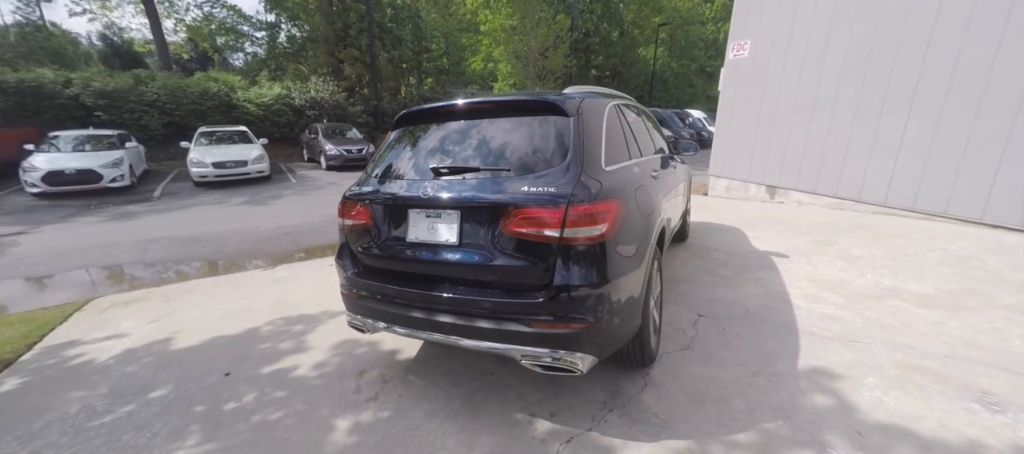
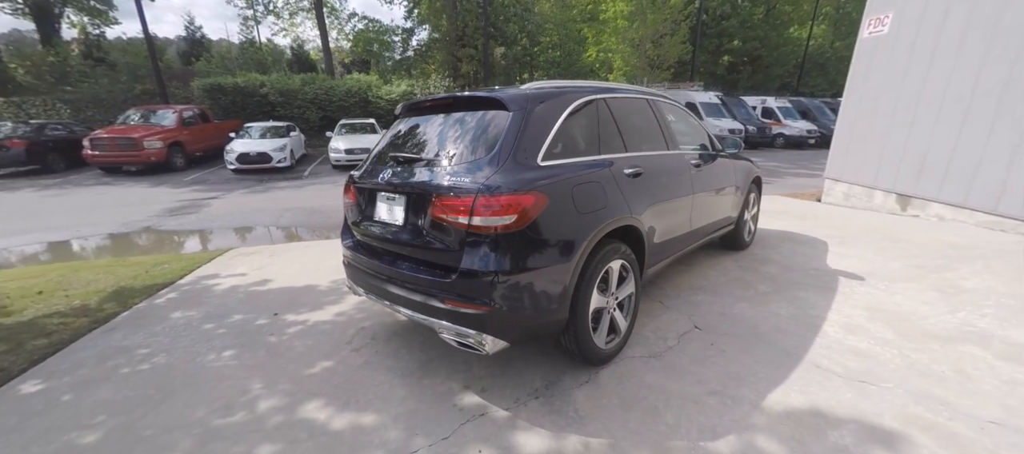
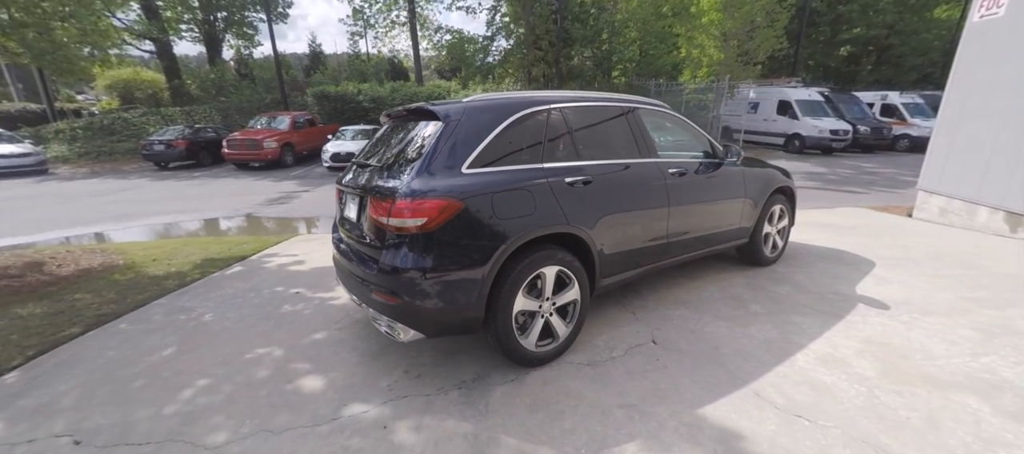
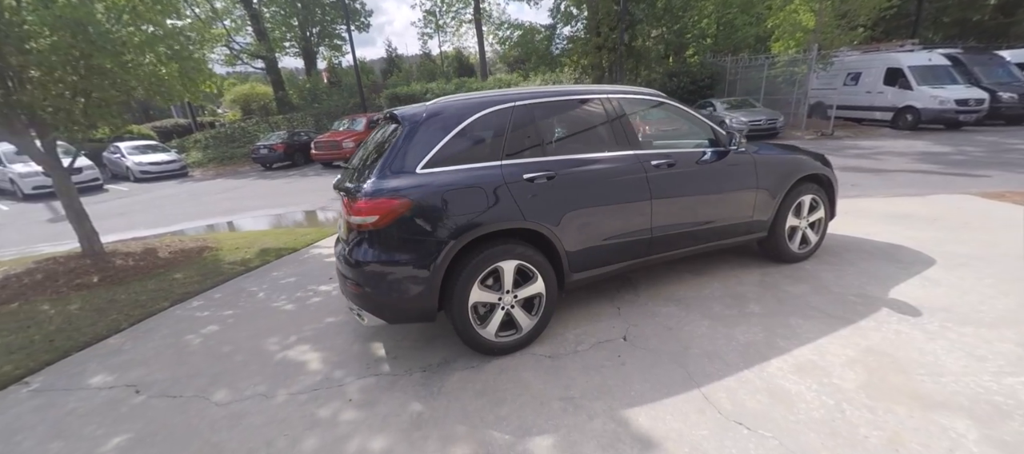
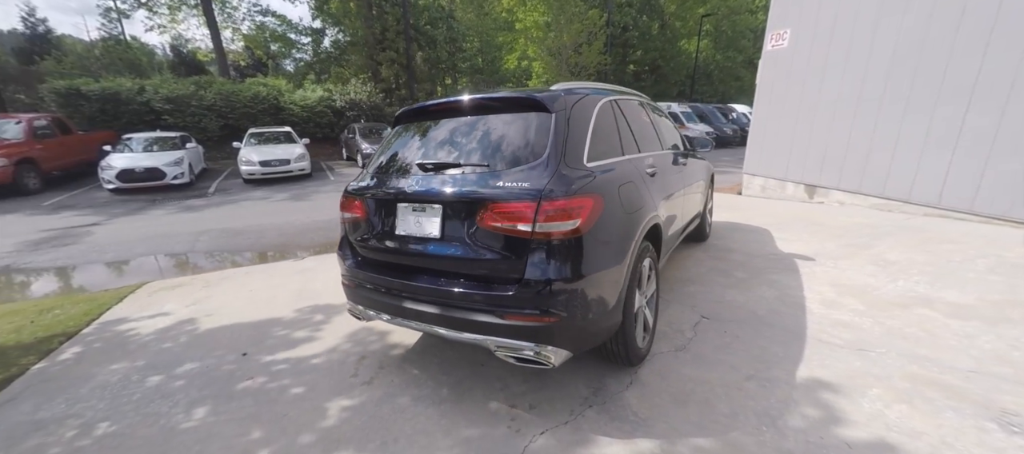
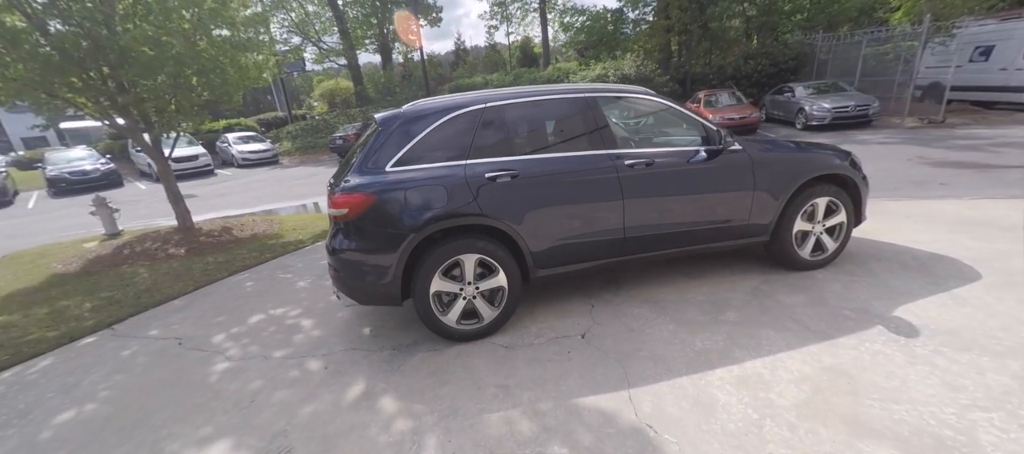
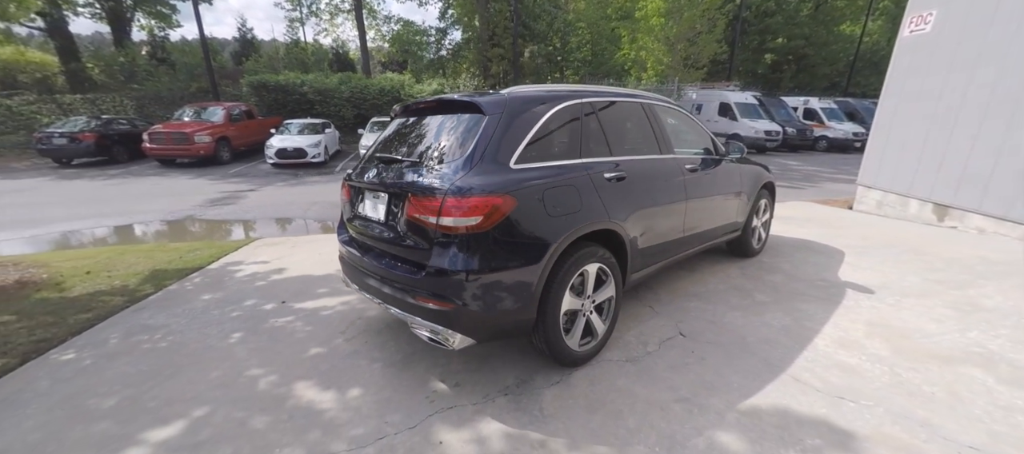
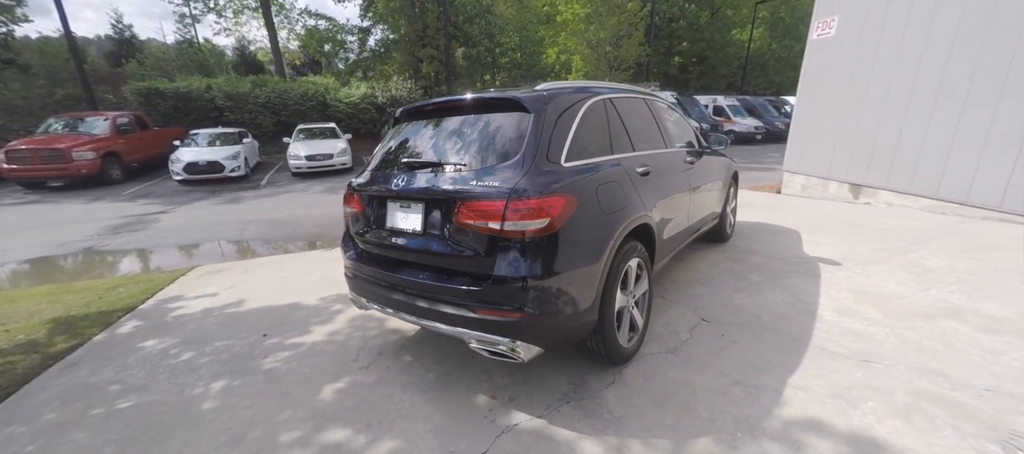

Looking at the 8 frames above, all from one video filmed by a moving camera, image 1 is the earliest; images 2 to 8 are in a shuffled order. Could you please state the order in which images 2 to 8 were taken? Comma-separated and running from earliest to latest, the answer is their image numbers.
5, 8, 2, 7, 3, 4, 6
